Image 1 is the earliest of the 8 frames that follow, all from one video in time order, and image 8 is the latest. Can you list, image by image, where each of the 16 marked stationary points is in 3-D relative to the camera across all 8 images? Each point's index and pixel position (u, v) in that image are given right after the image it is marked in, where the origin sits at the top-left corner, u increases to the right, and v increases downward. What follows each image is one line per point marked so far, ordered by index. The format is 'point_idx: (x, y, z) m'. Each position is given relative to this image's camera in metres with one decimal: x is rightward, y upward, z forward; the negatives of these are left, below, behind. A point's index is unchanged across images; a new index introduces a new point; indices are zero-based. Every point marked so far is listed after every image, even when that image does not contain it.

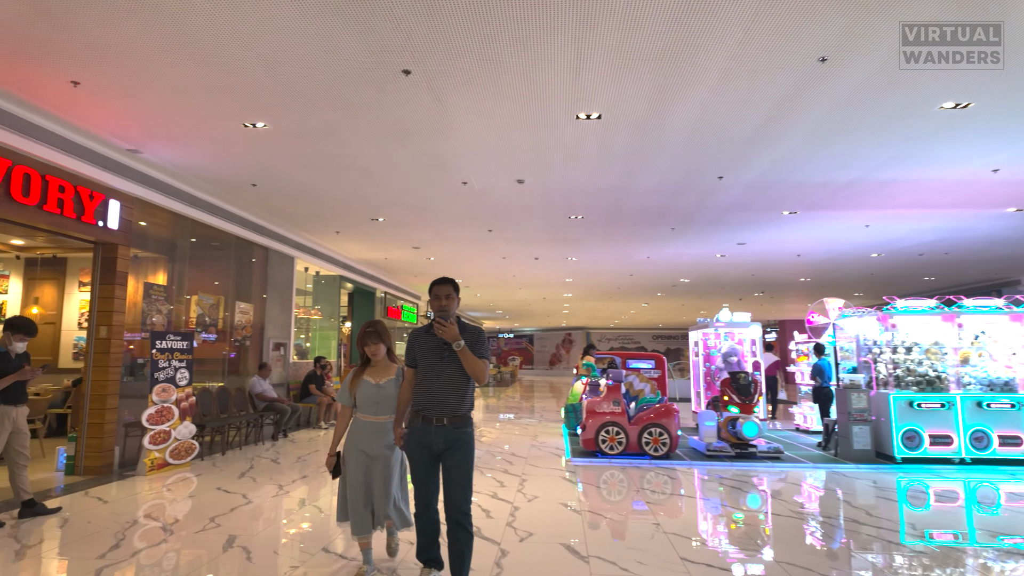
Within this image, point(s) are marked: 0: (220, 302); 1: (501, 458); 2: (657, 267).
0: (-3.9, -0.2, +7.7) m
1: (-0.1, -1.9, +6.7) m
2: (+3.1, +0.4, +12.7) m
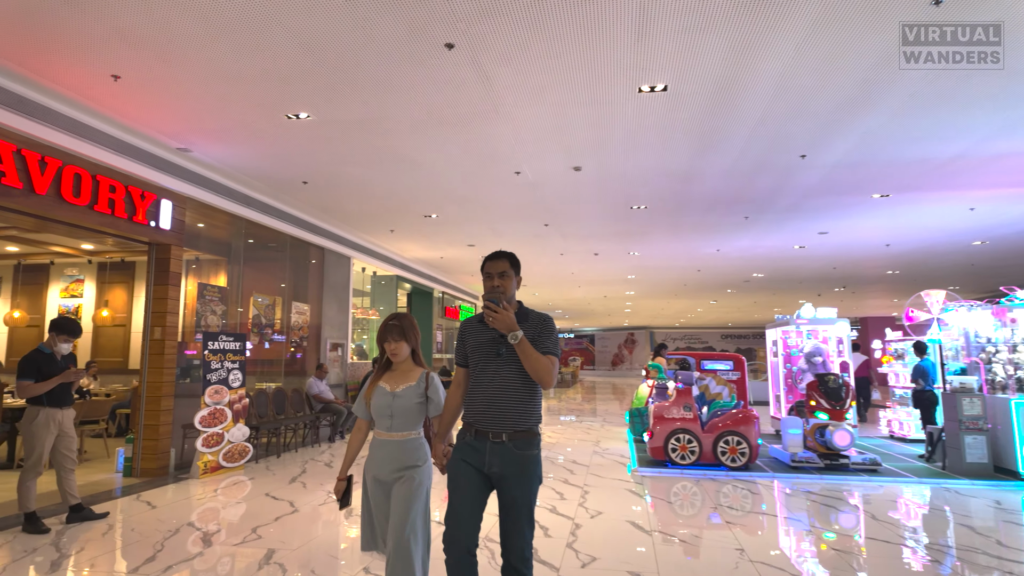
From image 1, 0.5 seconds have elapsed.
0: (-3.1, -0.2, +7.7) m
1: (+0.5, -1.9, +6.2) m
2: (+4.4, +0.5, +11.9) m
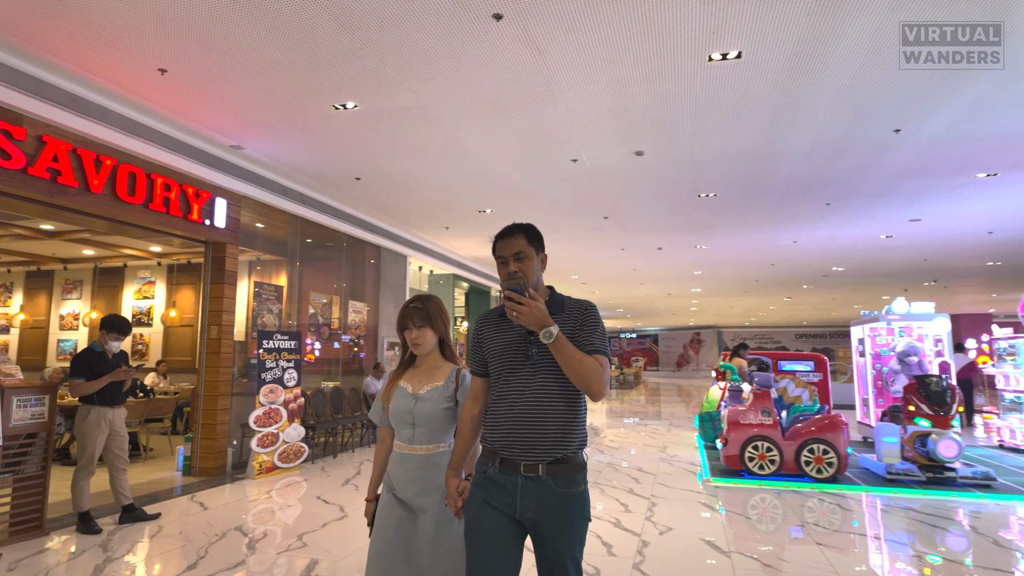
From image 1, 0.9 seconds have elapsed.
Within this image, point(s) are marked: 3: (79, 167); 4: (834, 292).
0: (-2.4, -0.2, +7.6) m
1: (+1.1, -1.8, +5.8) m
2: (+5.5, +0.6, +11.0) m
3: (-3.2, +0.9, +4.4) m
4: (+9.4, -0.1, +17.2) m
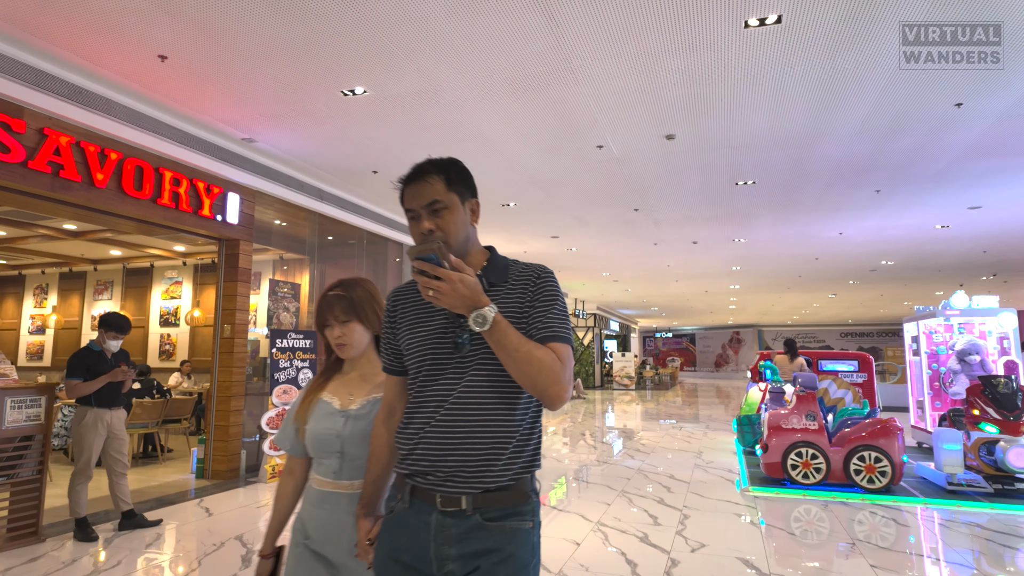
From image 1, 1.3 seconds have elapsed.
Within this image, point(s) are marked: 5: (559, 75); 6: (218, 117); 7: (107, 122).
0: (-2.0, -0.1, +7.4) m
1: (+1.3, -1.8, +5.4) m
2: (+6.0, +0.7, +10.4) m
3: (-3.1, +0.9, +4.2) m
4: (+10.3, 0.0, +16.3) m
5: (+0.3, +1.6, +4.3) m
6: (-2.5, +1.4, +4.9) m
7: (-3.0, +1.2, +4.4) m
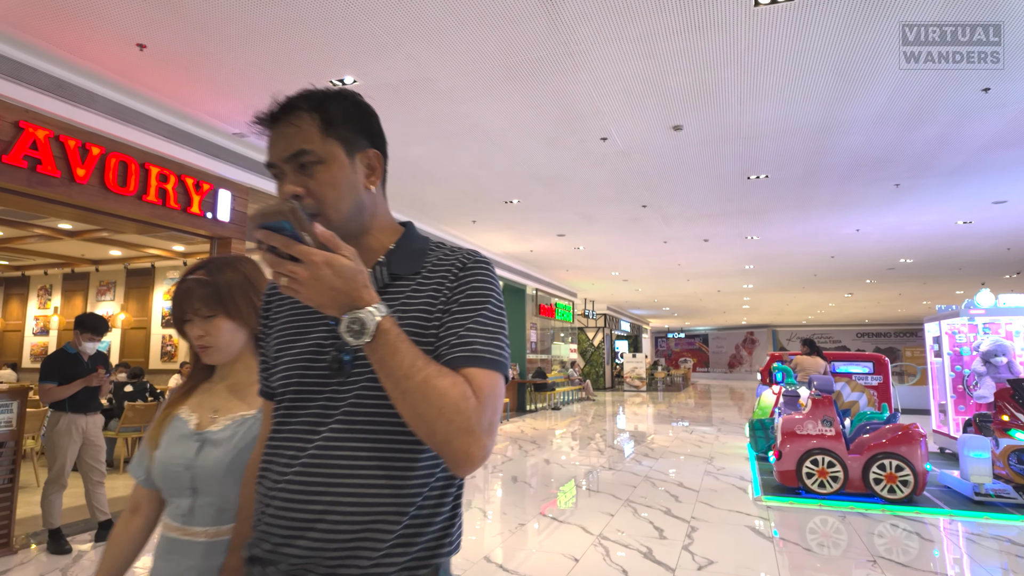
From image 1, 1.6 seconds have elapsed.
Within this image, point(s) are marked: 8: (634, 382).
0: (-2.0, -0.1, +7.3) m
1: (+1.3, -1.8, +5.2) m
2: (+6.1, +0.7, +10.1) m
3: (-3.1, +0.9, +4.1) m
4: (+10.5, 0.0, +15.9) m
5: (+0.3, +1.6, +4.1) m
6: (-2.5, +1.4, +4.8) m
7: (-3.0, +1.2, +4.2) m
8: (+4.1, -3.2, +19.9) m
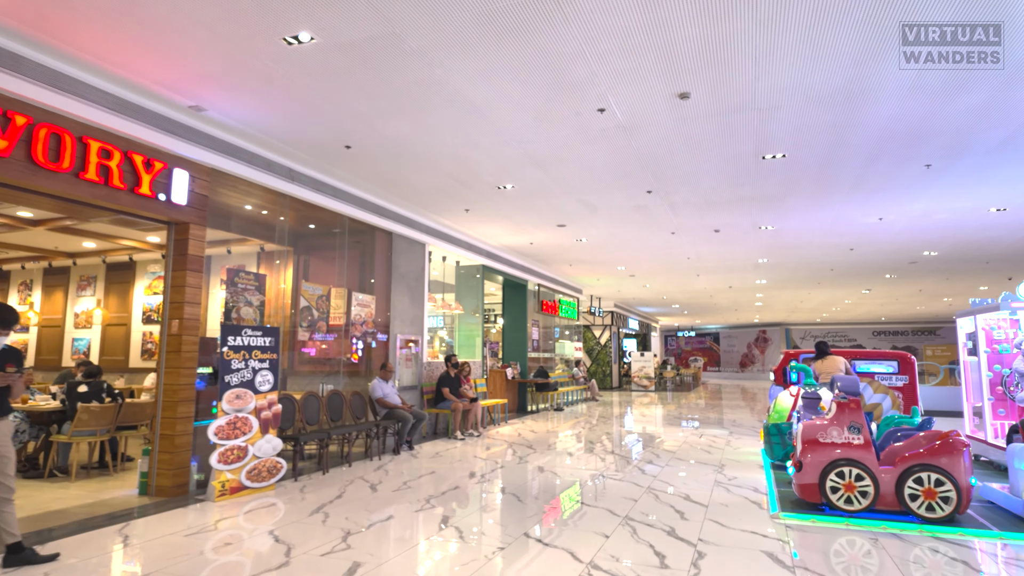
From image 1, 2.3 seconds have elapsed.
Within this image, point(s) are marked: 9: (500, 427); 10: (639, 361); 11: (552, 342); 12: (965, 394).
0: (-2.1, -0.1, +6.7) m
1: (+1.2, -1.7, +4.6) m
2: (+6.0, +0.8, +9.4) m
3: (-3.3, +1.0, +3.6) m
4: (+10.5, +0.1, +15.1) m
5: (+0.2, +1.7, +3.6) m
6: (-2.6, +1.5, +4.3) m
7: (-3.2, +1.3, +3.7) m
8: (+4.2, -3.1, +19.3) m
9: (-0.2, -2.2, +9.3) m
10: (+4.2, -2.4, +19.4) m
11: (+1.0, -1.3, +14.4) m
12: (+4.9, -1.2, +6.4) m
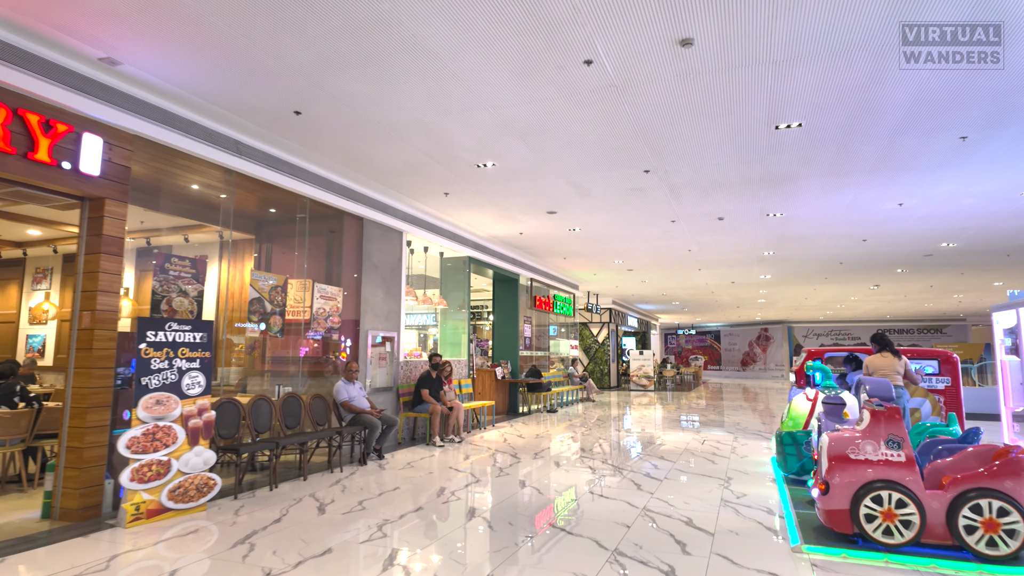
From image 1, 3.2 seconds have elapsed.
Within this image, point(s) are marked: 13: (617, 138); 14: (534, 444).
0: (-2.3, +0.1, +6.0) m
1: (+1.0, -1.6, +3.9) m
2: (+5.9, +0.9, +8.7) m
3: (-3.4, +1.1, +2.9) m
4: (+10.4, +0.2, +14.4) m
5: (0.0, +1.8, +2.8) m
6: (-2.8, +1.6, +3.5) m
7: (-3.4, +1.4, +3.0) m
8: (+4.1, -2.9, +18.6) m
9: (-0.4, -2.1, +8.6) m
10: (+4.0, -2.3, +18.6) m
11: (+0.8, -1.2, +13.6) m
12: (+4.7, -1.1, +5.6) m
13: (+1.0, +1.3, +5.4) m
14: (+0.3, -2.1, +7.8) m
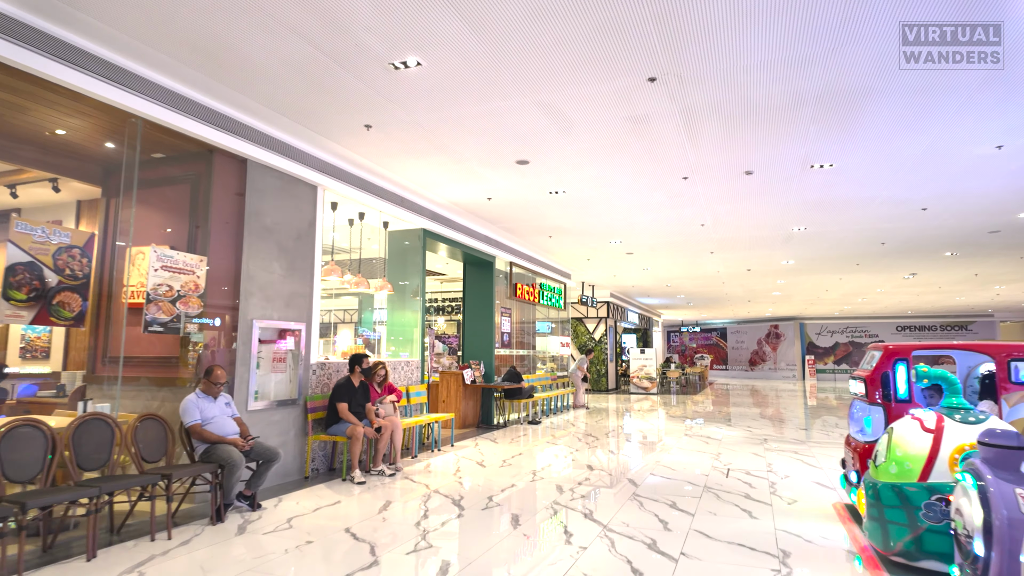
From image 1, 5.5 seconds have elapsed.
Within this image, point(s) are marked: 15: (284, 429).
0: (-2.7, +0.3, +4.0) m
1: (+0.6, -1.4, +1.8) m
2: (+5.4, +1.2, +6.6) m
3: (-3.9, +1.3, +0.8) m
4: (+9.9, +0.5, +12.3) m
5: (-0.4, +2.0, +0.8) m
6: (-3.2, +1.8, +1.5) m
7: (-3.8, +1.6, +0.9) m
8: (+3.6, -2.7, +16.5) m
9: (-0.8, -1.9, +6.5) m
10: (+3.6, -2.0, +16.6) m
11: (+0.4, -0.9, +11.6) m
12: (+4.3, -0.8, +3.6) m
13: (+0.5, +1.6, +3.4) m
14: (-0.2, -1.8, +5.8) m
15: (-2.0, -1.2, +5.1) m
